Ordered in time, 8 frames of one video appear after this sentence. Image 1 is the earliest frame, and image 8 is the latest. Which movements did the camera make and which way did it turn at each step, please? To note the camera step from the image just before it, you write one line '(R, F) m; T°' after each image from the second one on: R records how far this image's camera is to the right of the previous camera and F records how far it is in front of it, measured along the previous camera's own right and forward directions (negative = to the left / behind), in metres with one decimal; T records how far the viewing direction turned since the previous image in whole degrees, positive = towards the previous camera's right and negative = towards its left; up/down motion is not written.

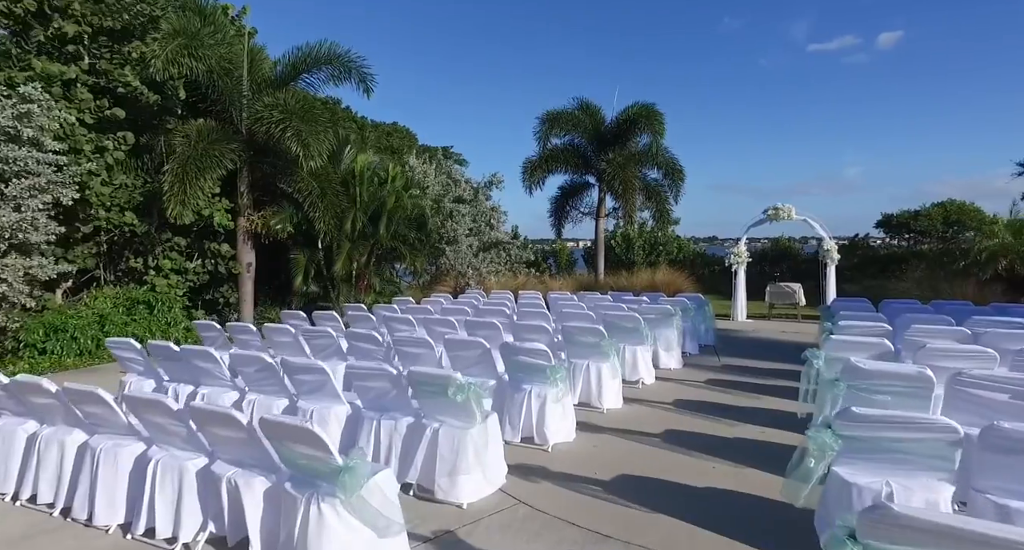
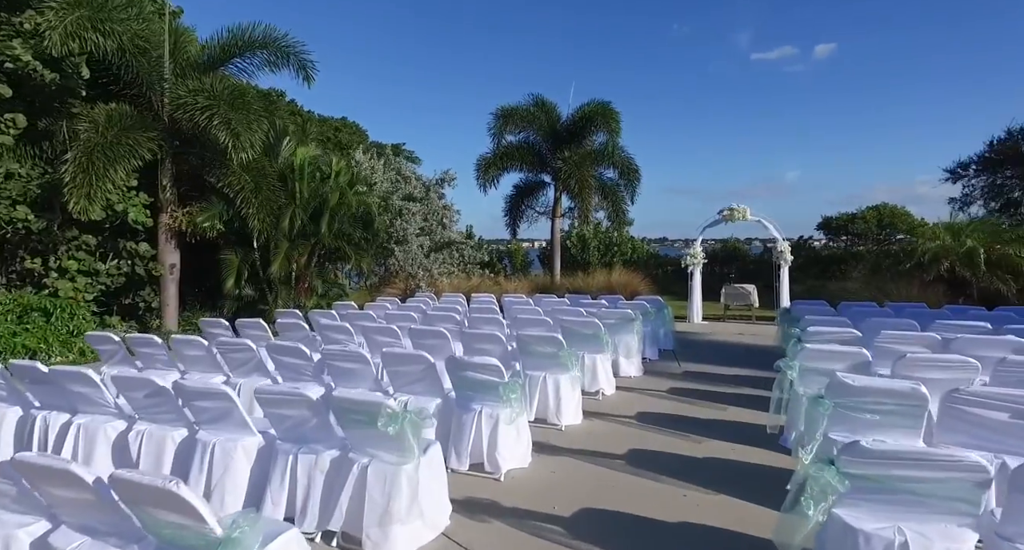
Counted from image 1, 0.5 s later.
(+0.1, +0.6) m; +4°
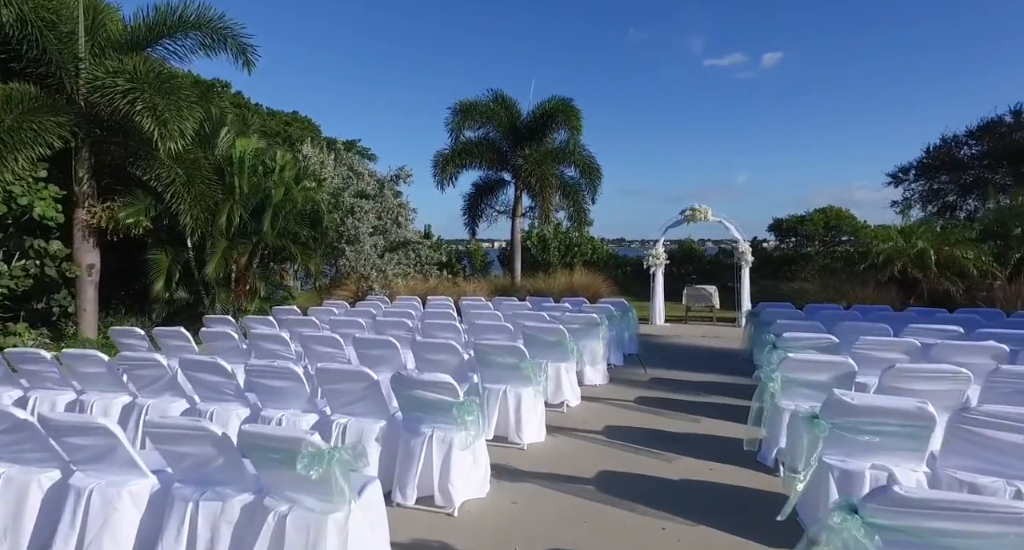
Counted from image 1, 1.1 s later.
(0.0, +0.5) m; +4°
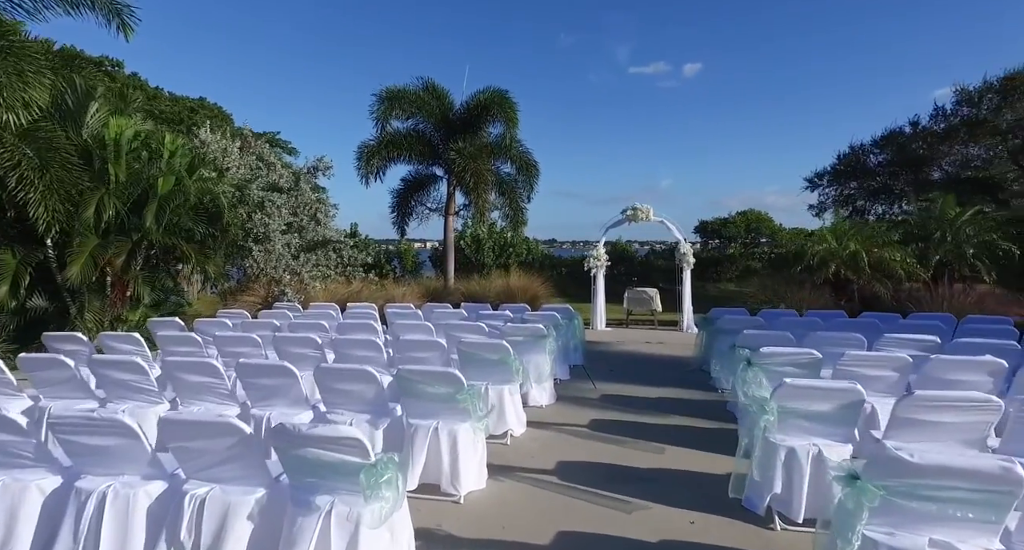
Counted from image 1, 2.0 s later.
(0.0, +1.1) m; +6°
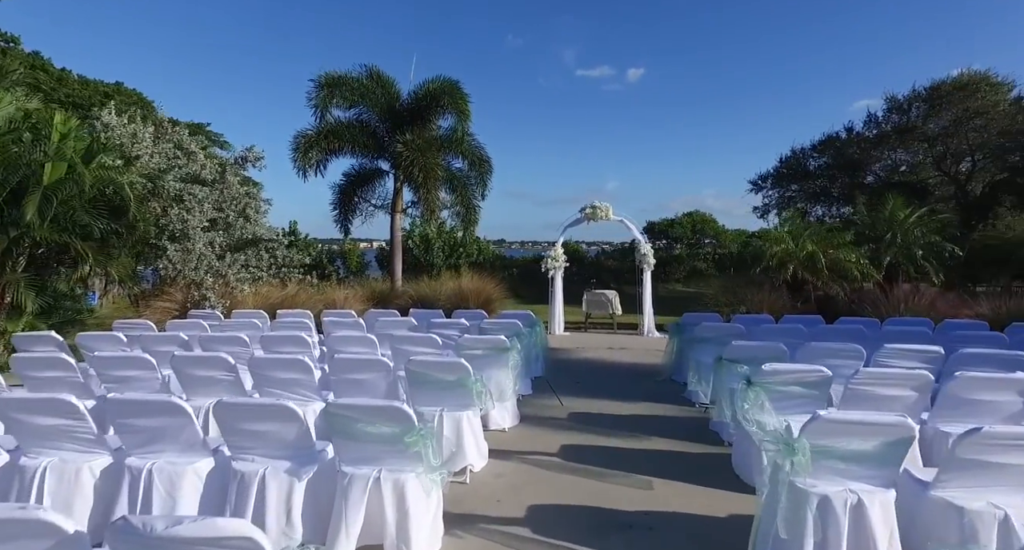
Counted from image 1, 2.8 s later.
(-0.1, +0.9) m; +5°
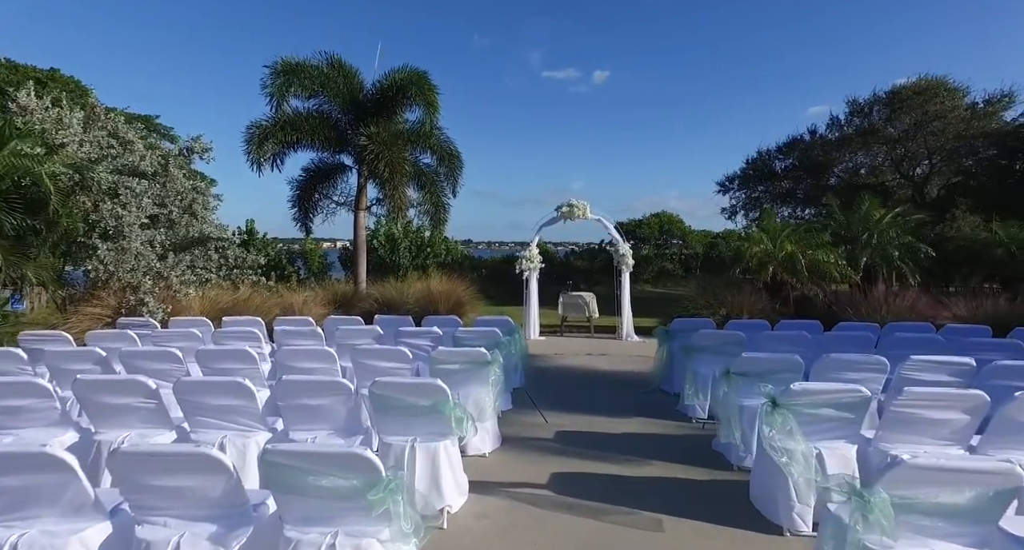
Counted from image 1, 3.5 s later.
(-0.1, +0.7) m; +3°
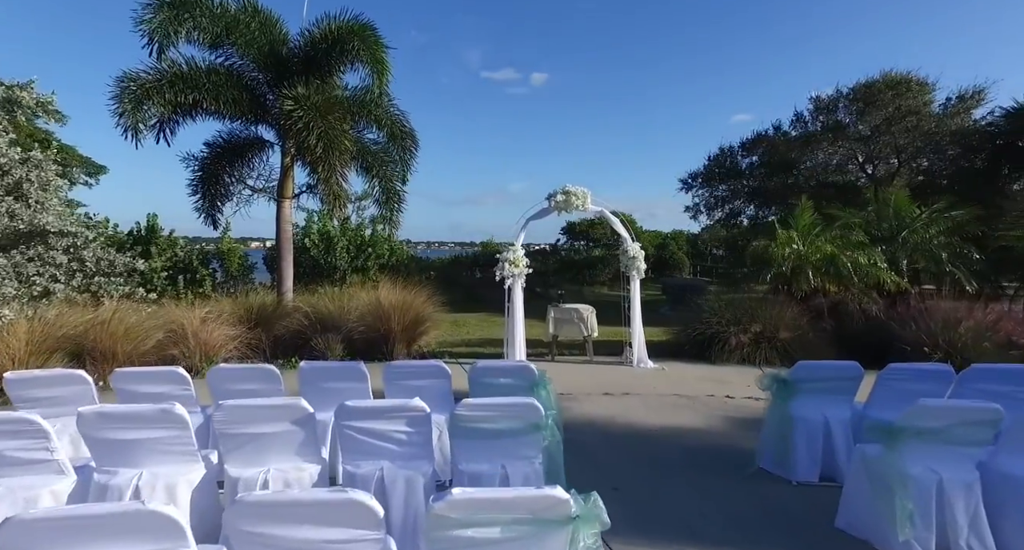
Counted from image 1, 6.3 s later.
(-0.6, +3.2) m; +6°
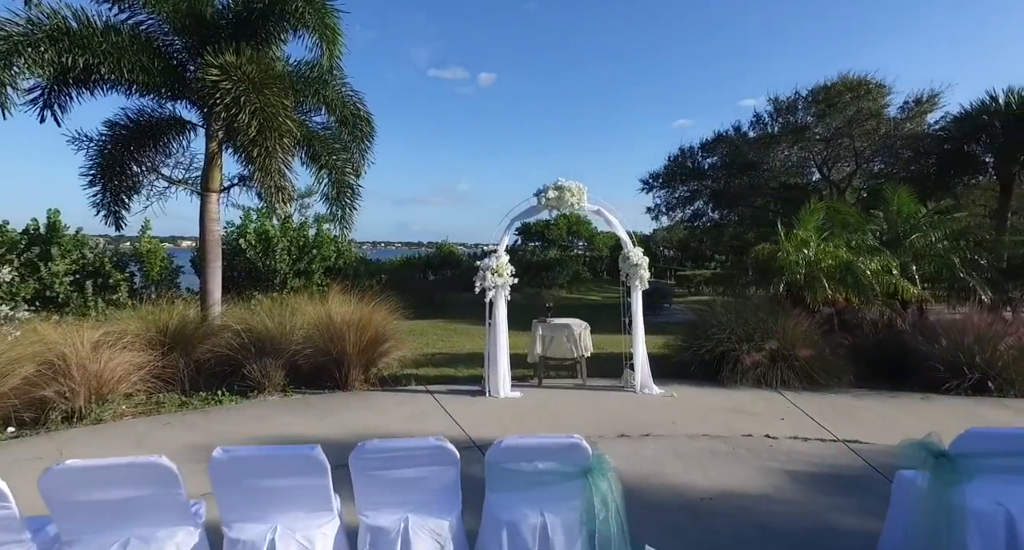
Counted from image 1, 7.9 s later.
(-0.5, +1.7) m; +5°
